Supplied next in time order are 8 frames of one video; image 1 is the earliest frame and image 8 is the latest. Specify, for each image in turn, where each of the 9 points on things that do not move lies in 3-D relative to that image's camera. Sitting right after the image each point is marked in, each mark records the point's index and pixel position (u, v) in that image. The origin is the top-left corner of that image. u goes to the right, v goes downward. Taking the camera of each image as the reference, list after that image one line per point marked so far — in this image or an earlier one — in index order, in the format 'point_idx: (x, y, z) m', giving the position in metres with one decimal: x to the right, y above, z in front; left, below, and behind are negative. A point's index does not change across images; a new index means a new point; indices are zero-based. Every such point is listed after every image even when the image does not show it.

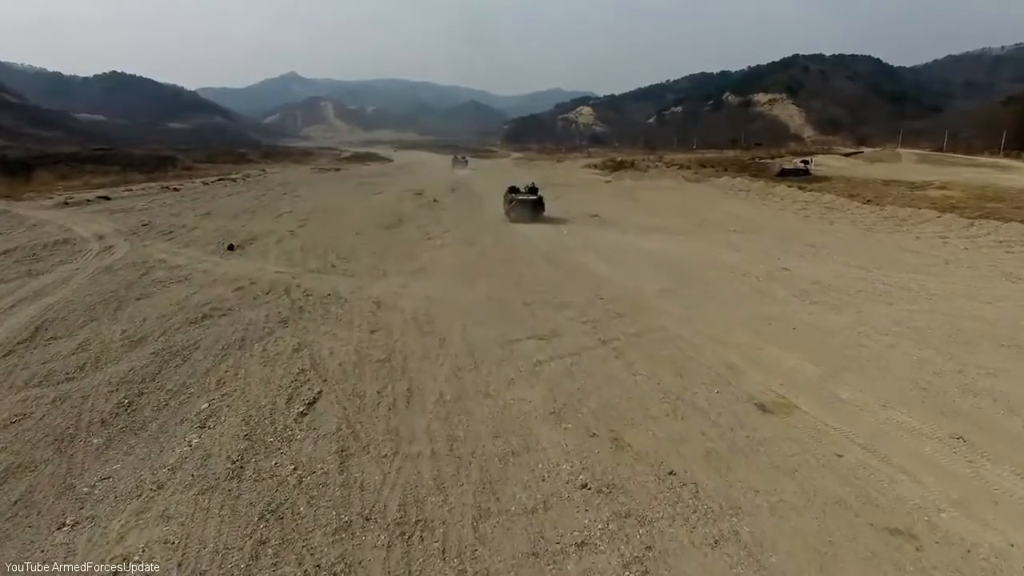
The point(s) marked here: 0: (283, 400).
0: (-3.2, -1.6, +9.5) m
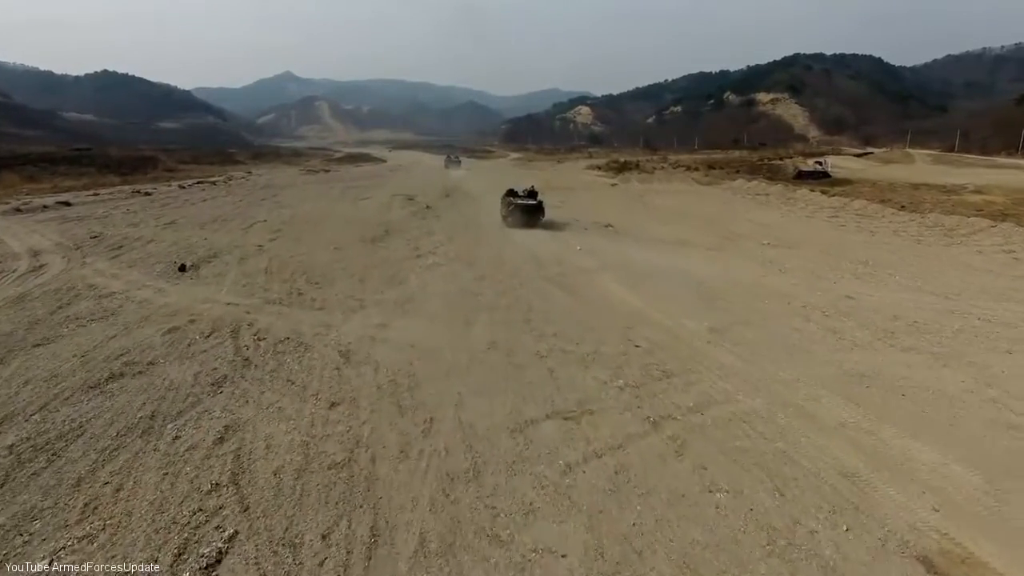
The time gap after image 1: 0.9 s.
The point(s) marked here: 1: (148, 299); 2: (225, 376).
0: (-3.0, -2.4, +6.0) m
1: (-8.5, -0.3, +15.6) m
2: (-4.6, -1.4, +10.8) m
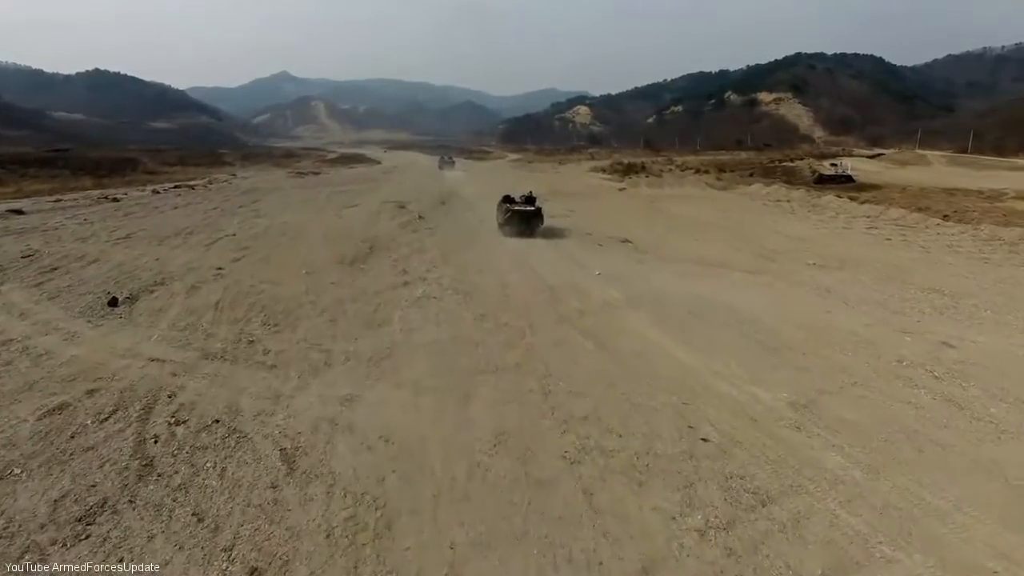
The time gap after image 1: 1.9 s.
0: (-2.8, -3.3, +2.4) m
1: (-8.3, -1.1, +12.1) m
2: (-4.4, -2.3, +7.3) m
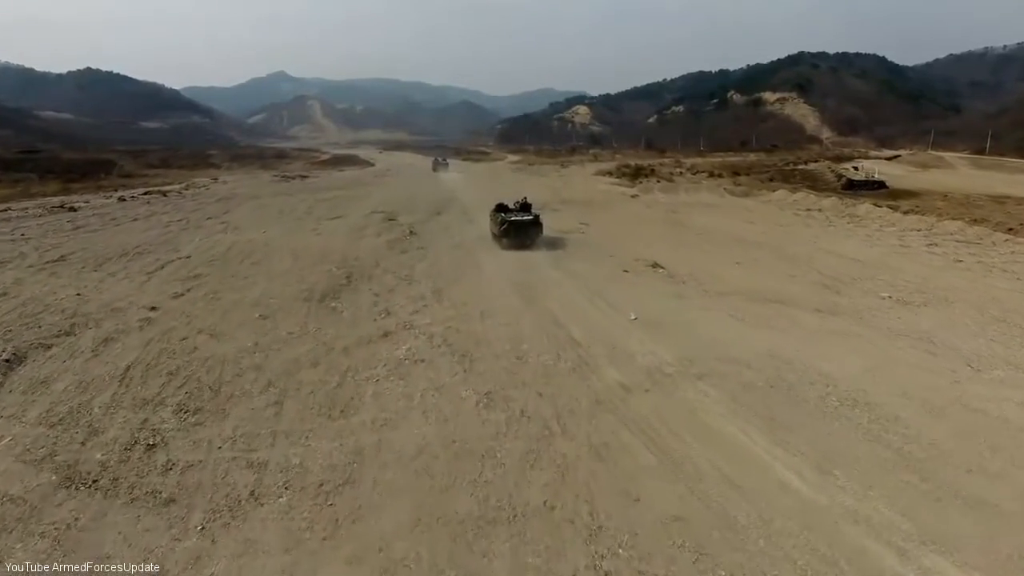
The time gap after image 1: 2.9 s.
0: (-2.5, -4.3, -1.7) m
1: (-8.0, -2.2, +7.9) m
2: (-4.1, -3.3, +3.2) m
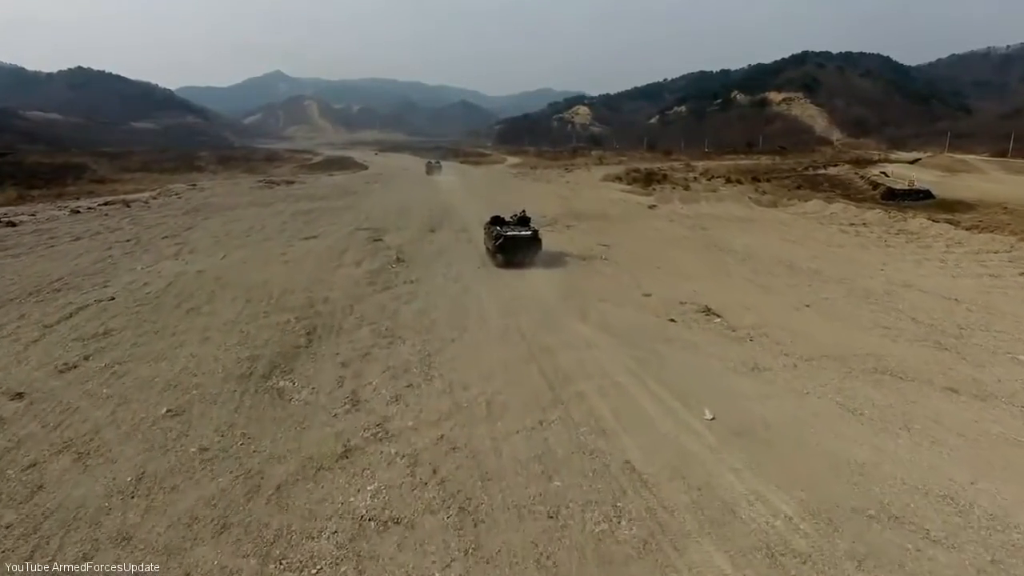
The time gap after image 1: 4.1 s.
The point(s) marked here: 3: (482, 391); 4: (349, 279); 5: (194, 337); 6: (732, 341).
0: (-2.1, -5.6, -6.3) m
1: (-7.7, -3.4, +3.3) m
2: (-3.8, -4.6, -1.4) m
3: (-0.5, -1.7, +11.0) m
4: (-4.8, +0.2, +19.6) m
5: (-6.6, -1.0, +13.9) m
6: (+4.7, -1.0, +14.3) m
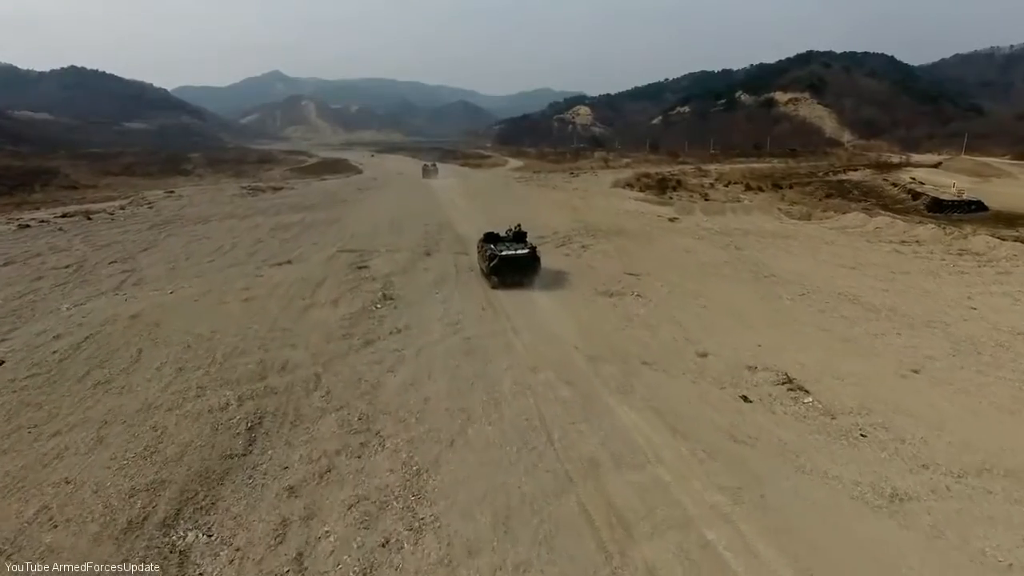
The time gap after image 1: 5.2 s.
0: (-1.7, -6.8, -10.4) m
1: (-7.3, -4.6, -0.8) m
2: (-3.4, -5.8, -5.6) m
3: (-0.1, -2.9, +6.9) m
4: (-4.4, -0.9, +15.5) m
5: (-6.2, -2.2, +9.8) m
6: (+5.1, -2.2, +10.2) m
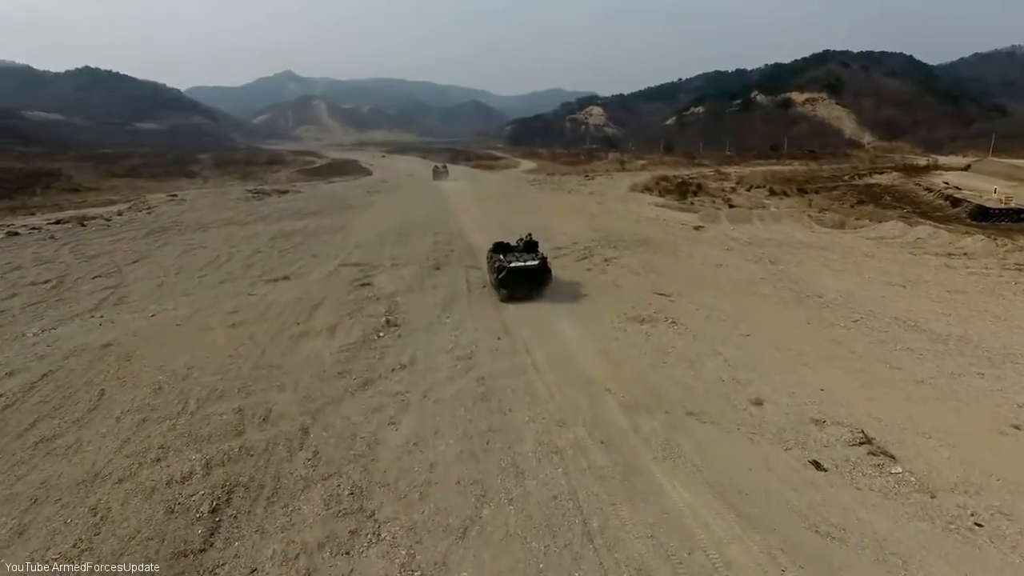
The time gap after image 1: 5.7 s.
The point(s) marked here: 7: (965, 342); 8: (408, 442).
0: (-1.8, -7.4, -12.4) m
1: (-7.1, -5.2, -2.8) m
2: (-3.3, -6.4, -7.5) m
3: (+0.2, -3.5, +4.8) m
4: (-4.0, -1.5, +13.5) m
5: (-5.9, -2.8, +7.9) m
6: (+5.4, -2.9, +8.1) m
7: (+11.0, -1.3, +16.1) m
8: (-1.6, -2.3, +10.3) m
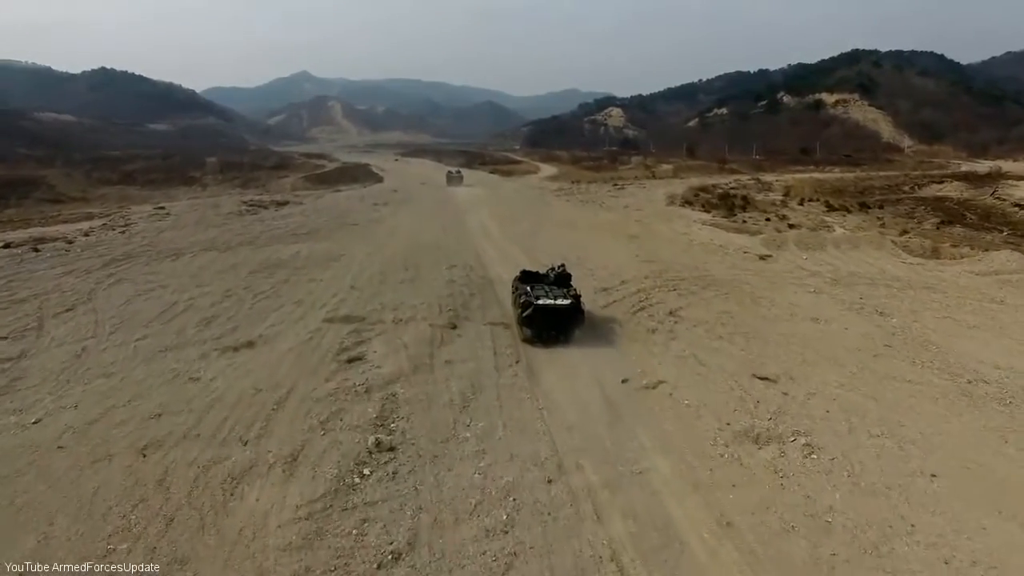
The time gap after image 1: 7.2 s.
0: (-1.5, -9.1, -18.0) m
1: (-6.7, -6.9, -8.2) m
2: (-3.0, -8.1, -13.1) m
3: (+0.8, -5.2, -0.8) m
4: (-3.2, -3.2, +8.0) m
5: (-5.2, -4.4, +2.4) m
6: (+6.1, -4.6, +2.3) m
7: (+11.8, -3.1, +10.3) m
8: (-0.9, -4.0, +4.7) m
